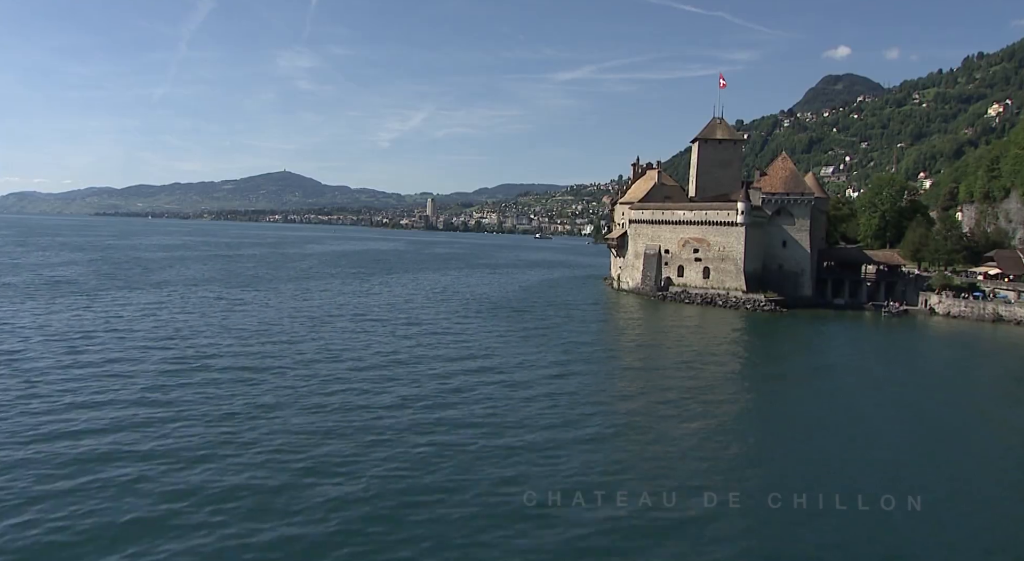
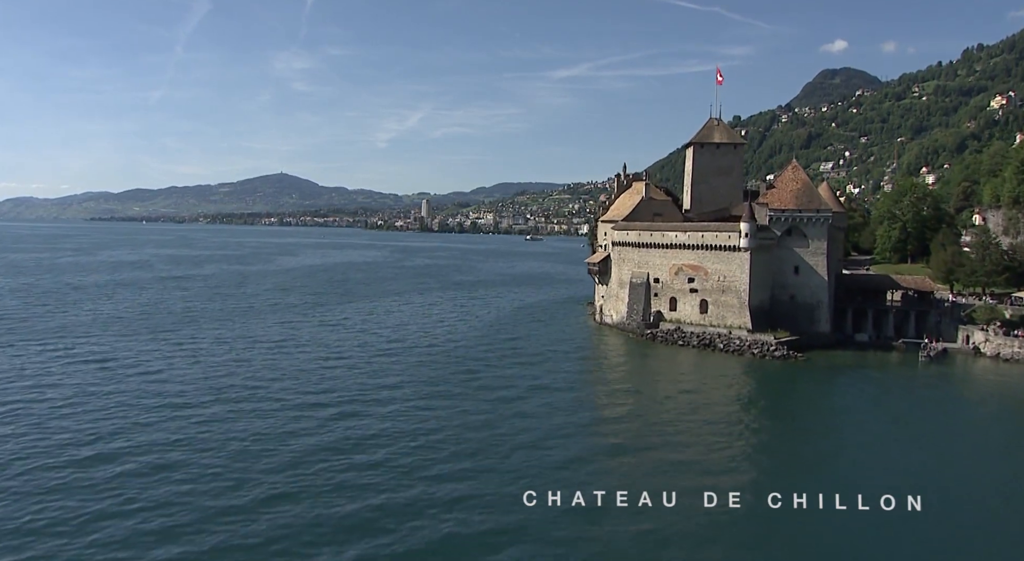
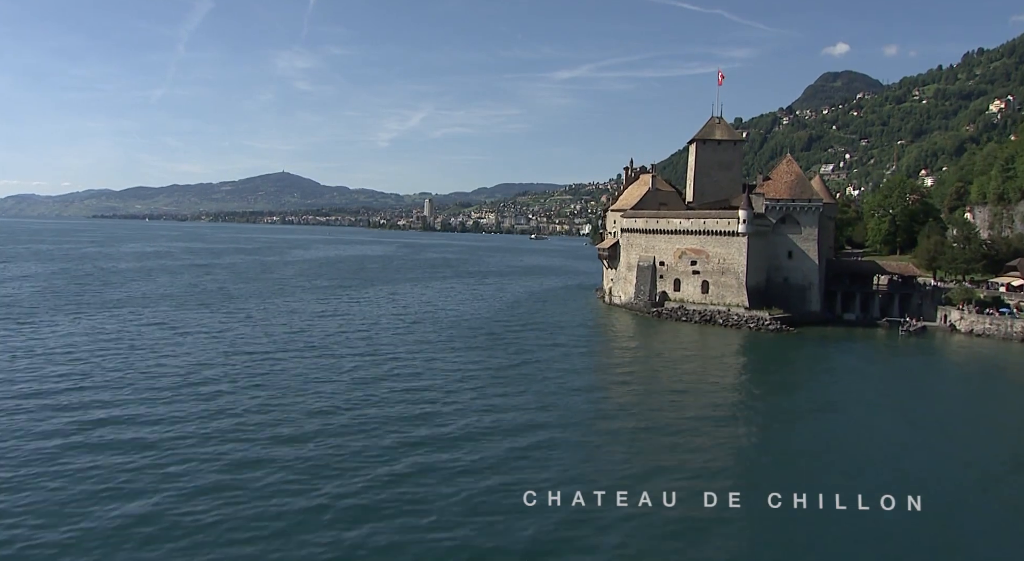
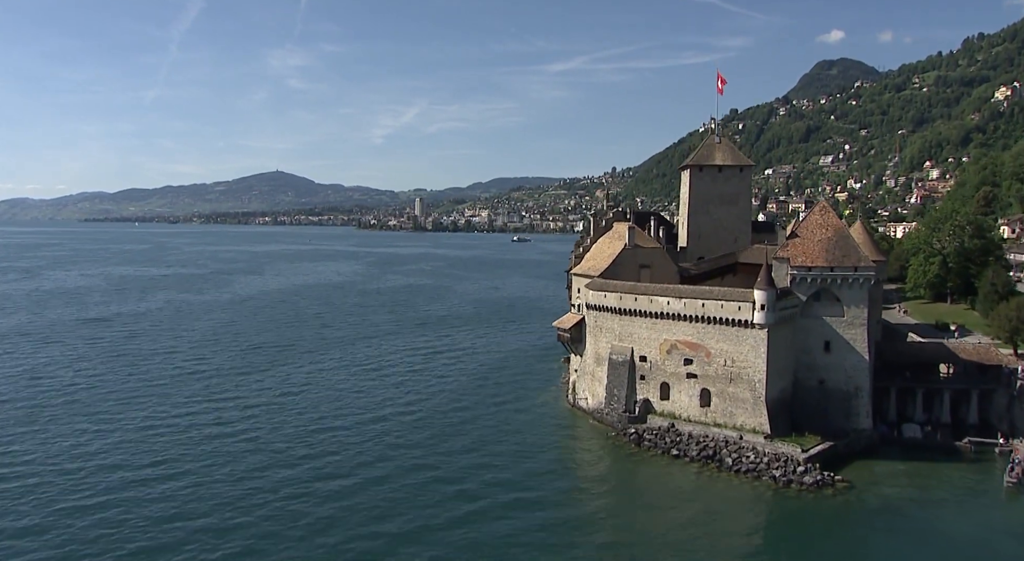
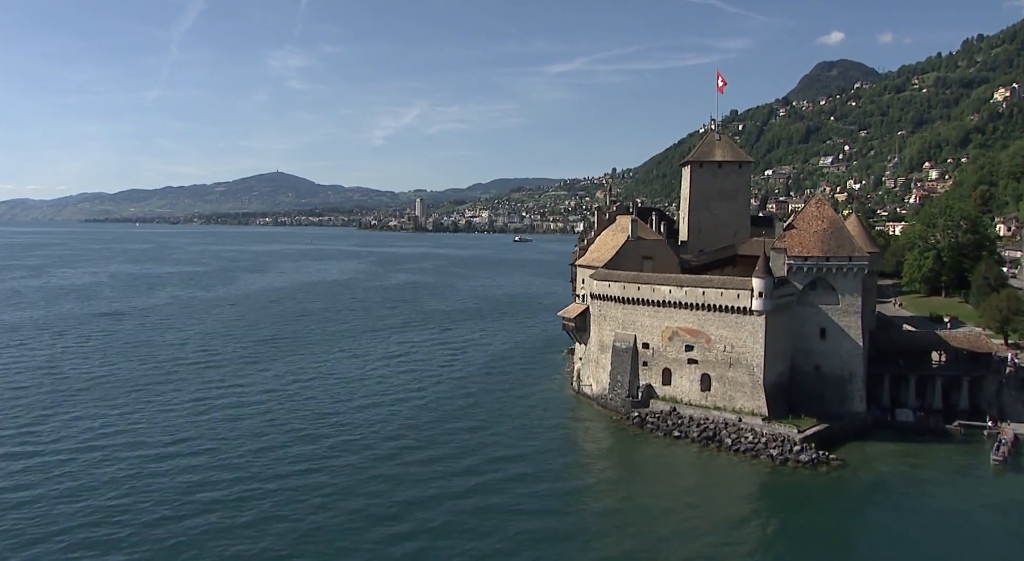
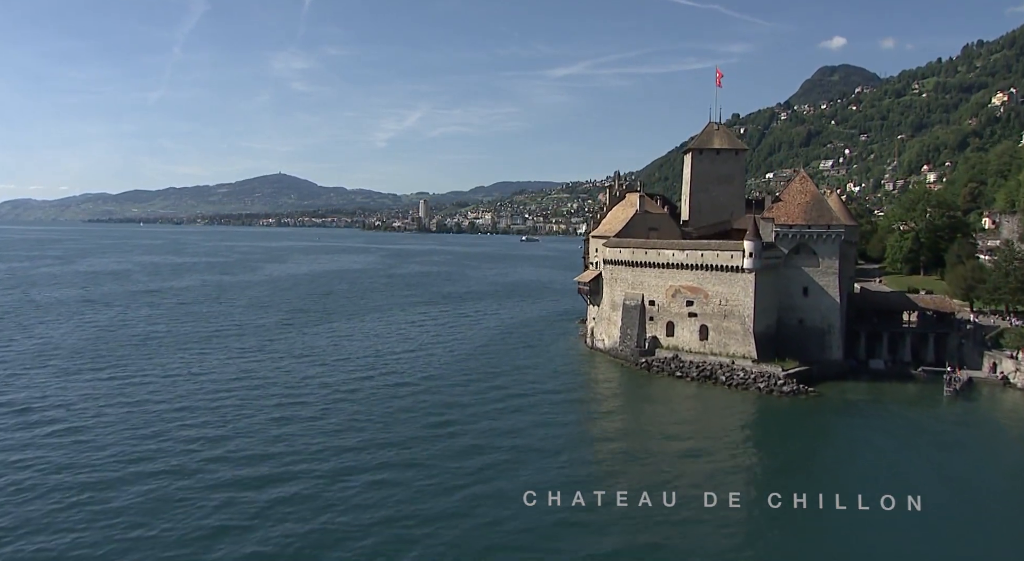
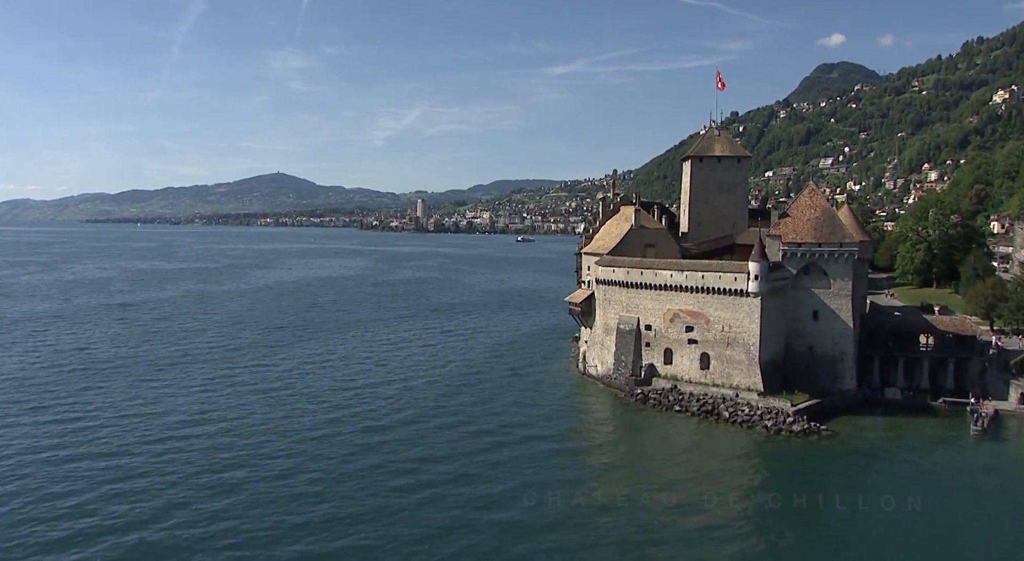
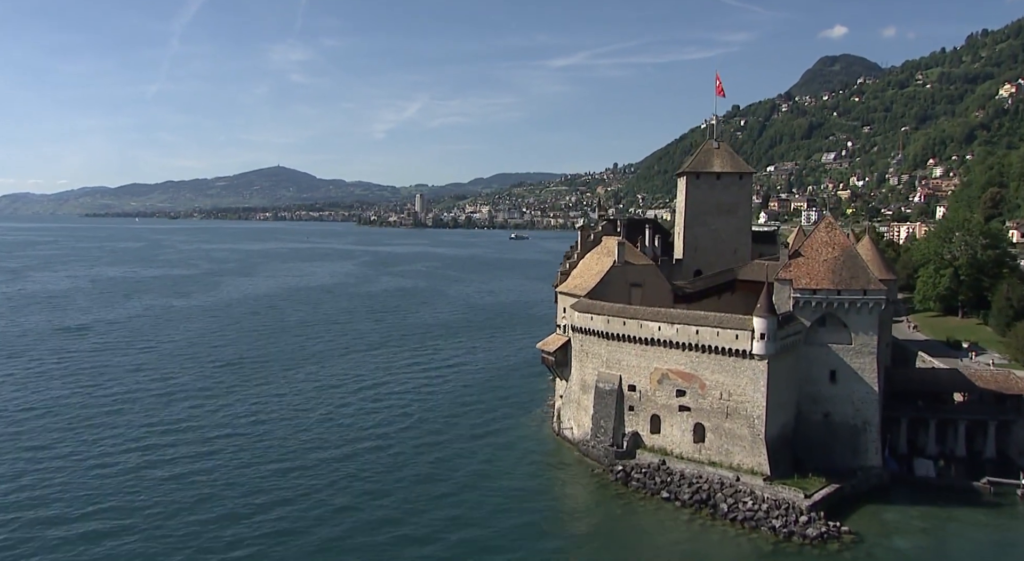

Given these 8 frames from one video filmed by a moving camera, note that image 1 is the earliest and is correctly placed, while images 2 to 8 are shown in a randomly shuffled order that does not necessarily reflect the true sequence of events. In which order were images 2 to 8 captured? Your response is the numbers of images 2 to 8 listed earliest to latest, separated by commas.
3, 2, 6, 7, 5, 4, 8
